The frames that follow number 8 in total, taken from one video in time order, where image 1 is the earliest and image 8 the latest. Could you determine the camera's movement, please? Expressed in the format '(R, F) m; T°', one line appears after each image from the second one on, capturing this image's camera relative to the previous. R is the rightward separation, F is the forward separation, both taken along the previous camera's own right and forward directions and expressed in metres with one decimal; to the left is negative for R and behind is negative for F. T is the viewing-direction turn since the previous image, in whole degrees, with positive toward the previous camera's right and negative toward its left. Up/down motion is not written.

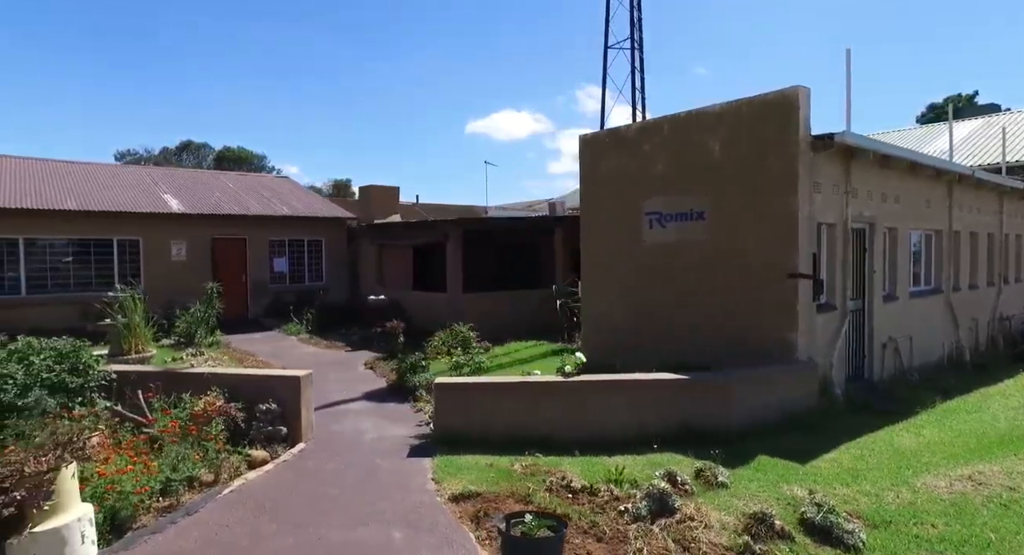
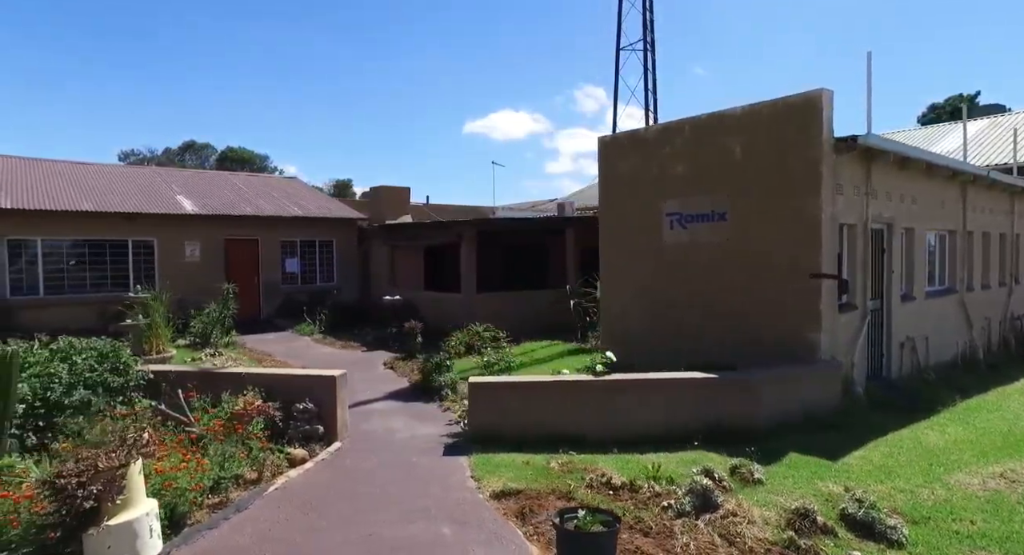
(-0.3, -0.1) m; 0°
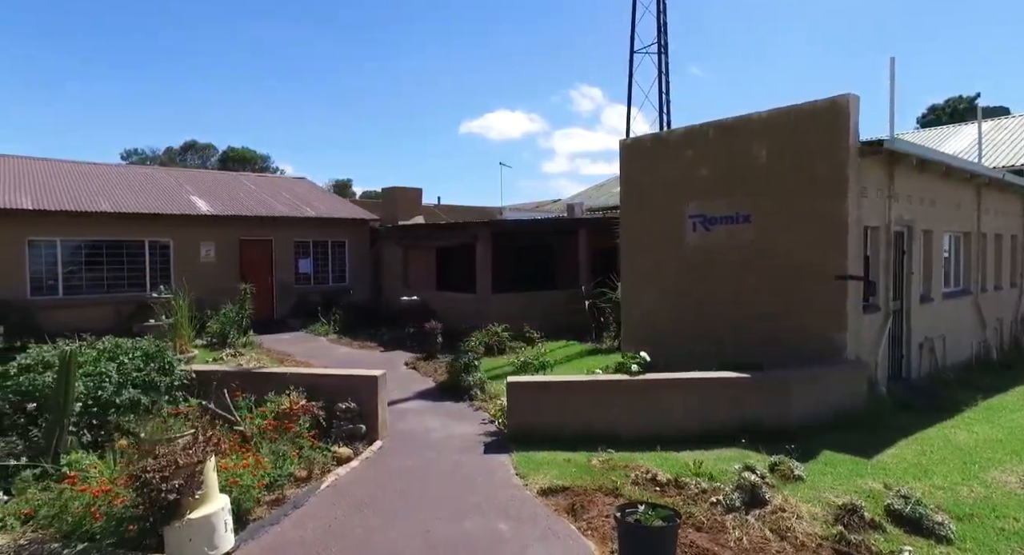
(-0.4, -0.1) m; 0°
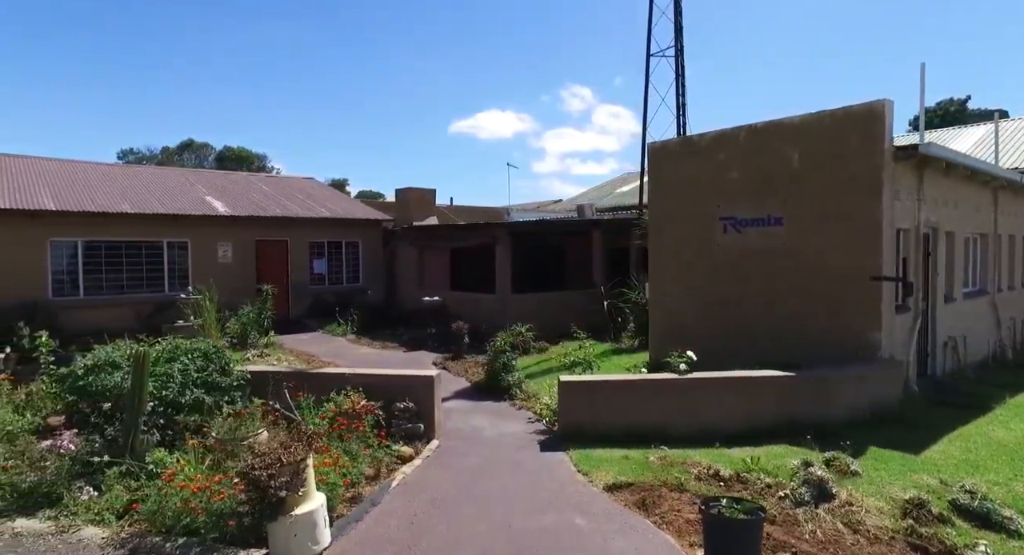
(-0.6, -0.1) m; +1°
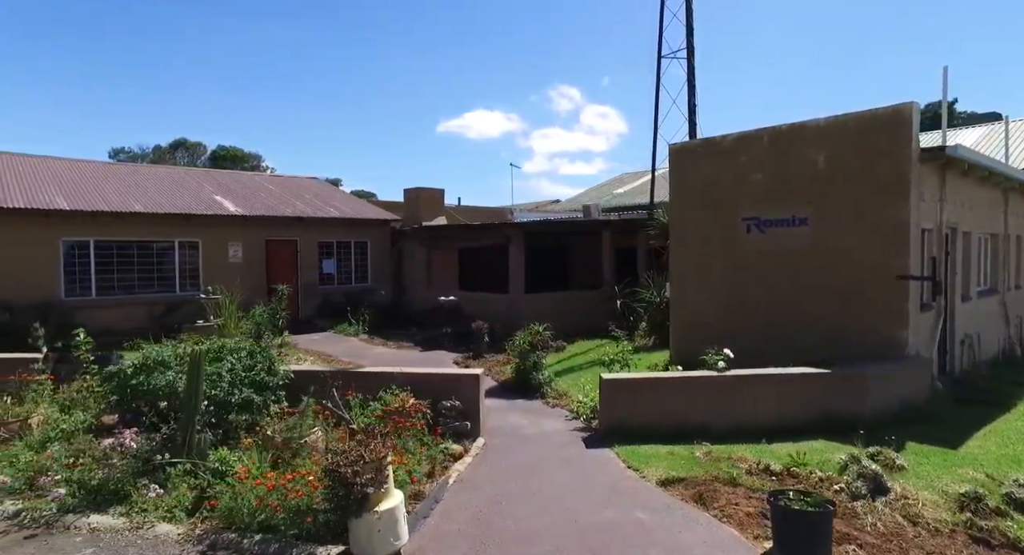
(-0.5, -0.1) m; +1°
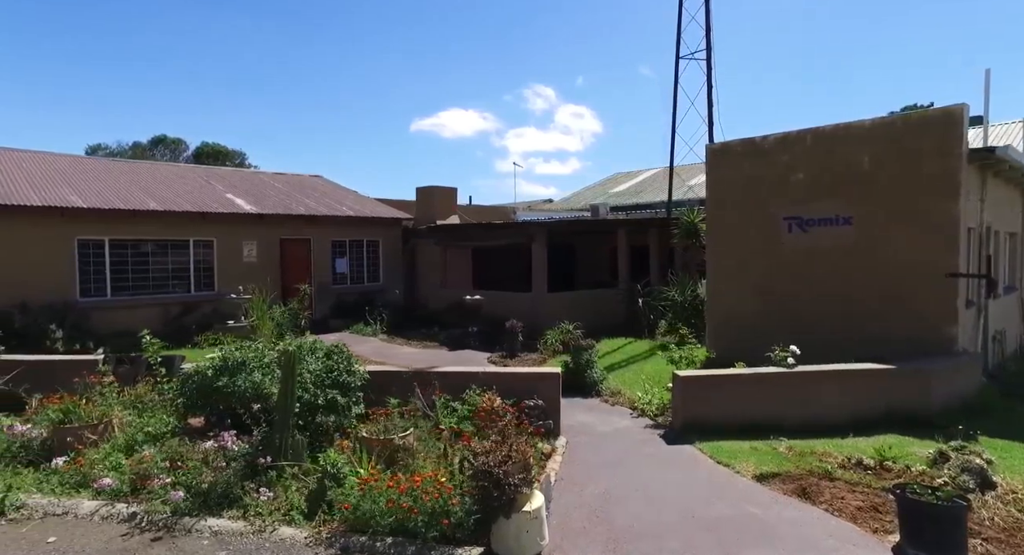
(-1.0, 0.0) m; +2°
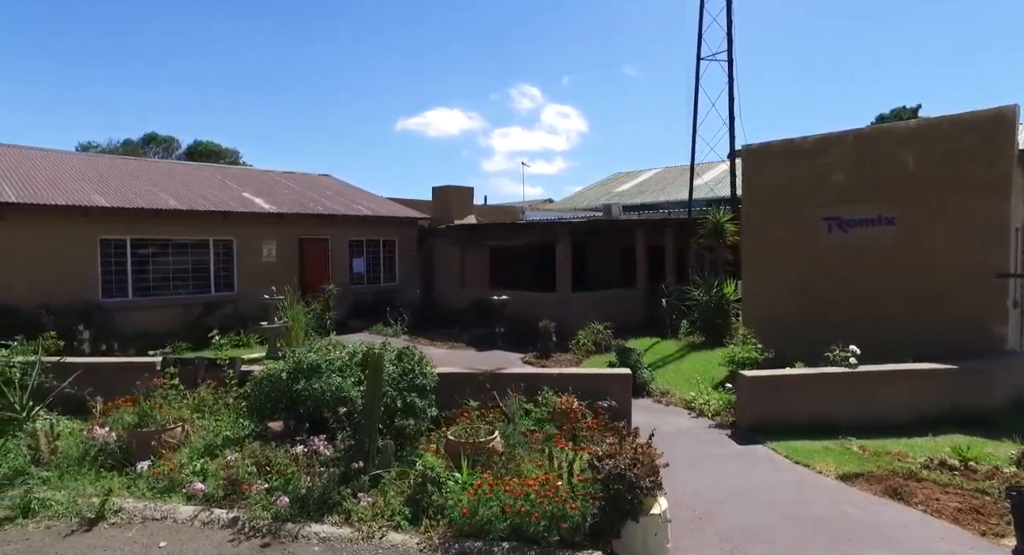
(-0.8, +0.1) m; +1°
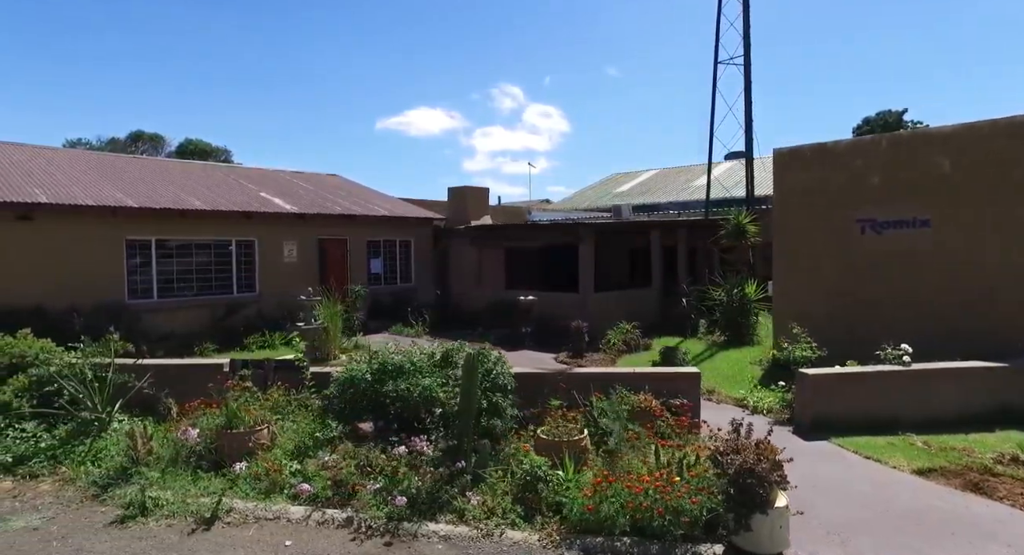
(-0.9, -0.1) m; +2°
